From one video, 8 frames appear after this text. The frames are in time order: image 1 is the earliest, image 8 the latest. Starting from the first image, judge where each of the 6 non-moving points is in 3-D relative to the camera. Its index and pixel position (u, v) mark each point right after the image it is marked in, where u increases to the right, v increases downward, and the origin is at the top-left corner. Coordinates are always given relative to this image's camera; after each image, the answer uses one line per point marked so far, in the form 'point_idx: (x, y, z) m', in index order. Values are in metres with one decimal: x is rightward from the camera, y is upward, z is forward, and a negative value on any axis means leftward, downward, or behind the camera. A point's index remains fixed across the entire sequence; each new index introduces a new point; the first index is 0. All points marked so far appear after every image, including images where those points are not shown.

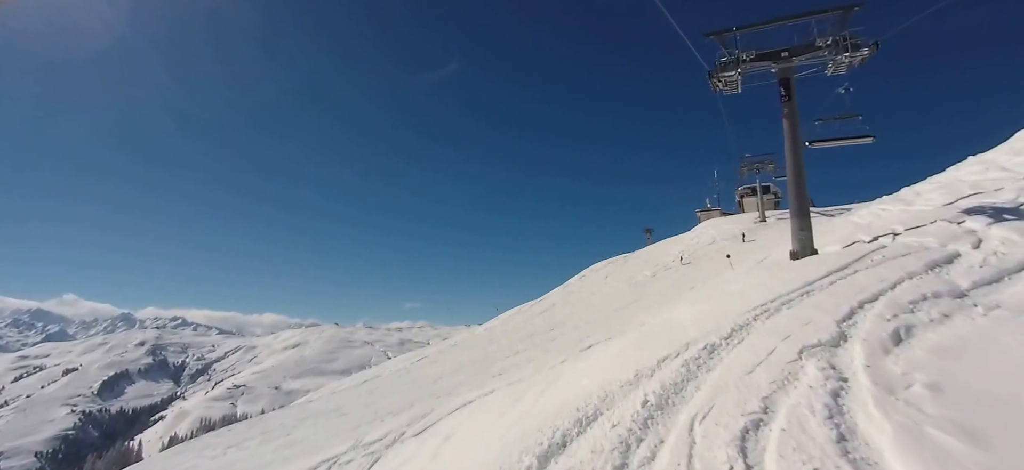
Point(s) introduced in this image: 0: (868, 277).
0: (+4.5, -0.5, +6.1) m
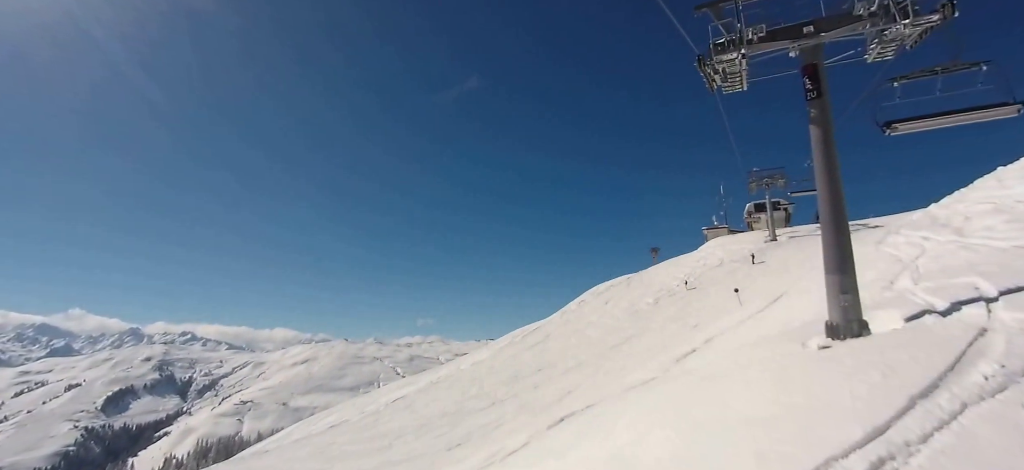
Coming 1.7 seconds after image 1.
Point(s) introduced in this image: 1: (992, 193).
0: (+3.2, -1.3, +3.2) m
1: (+12.4, +1.1, +12.6) m
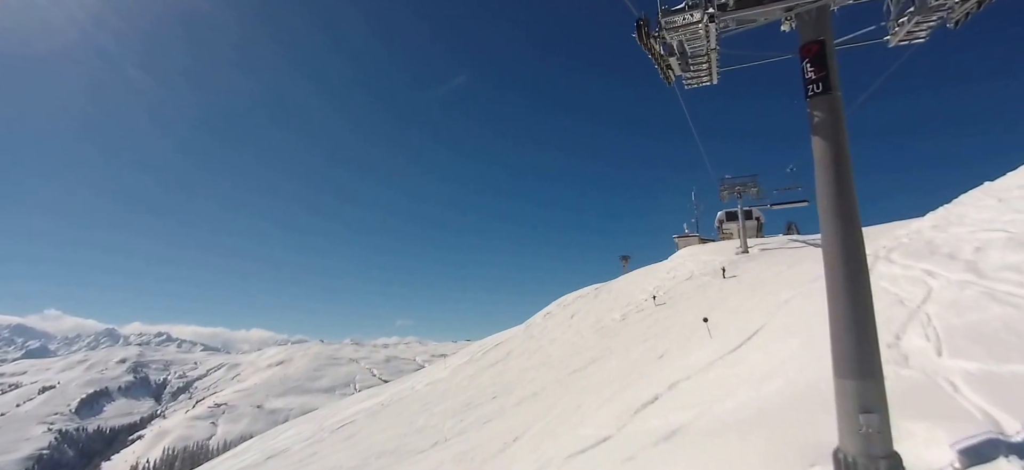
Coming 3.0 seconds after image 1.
0: (+2.0, -1.9, +1.0) m
1: (+10.8, +0.5, +10.8) m
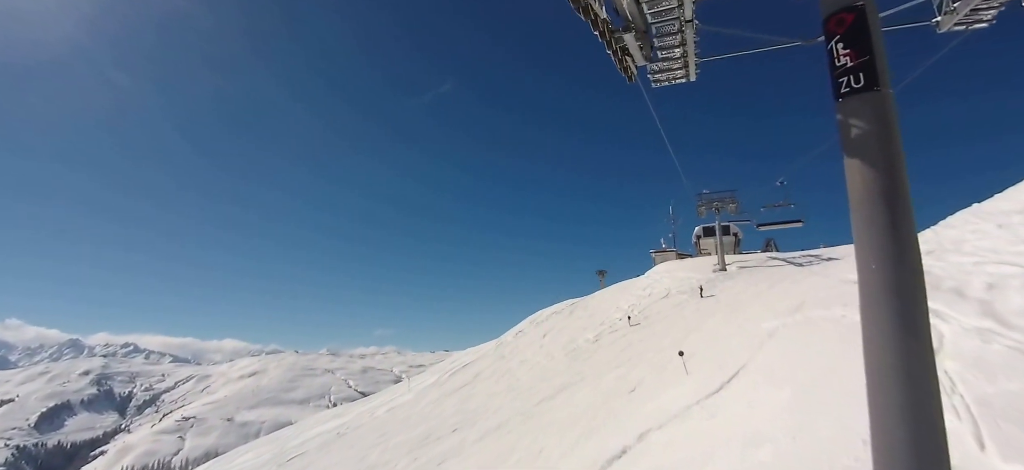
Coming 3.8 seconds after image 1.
0: (+1.3, -2.2, -0.5) m
1: (+9.7, -0.1, +9.7) m
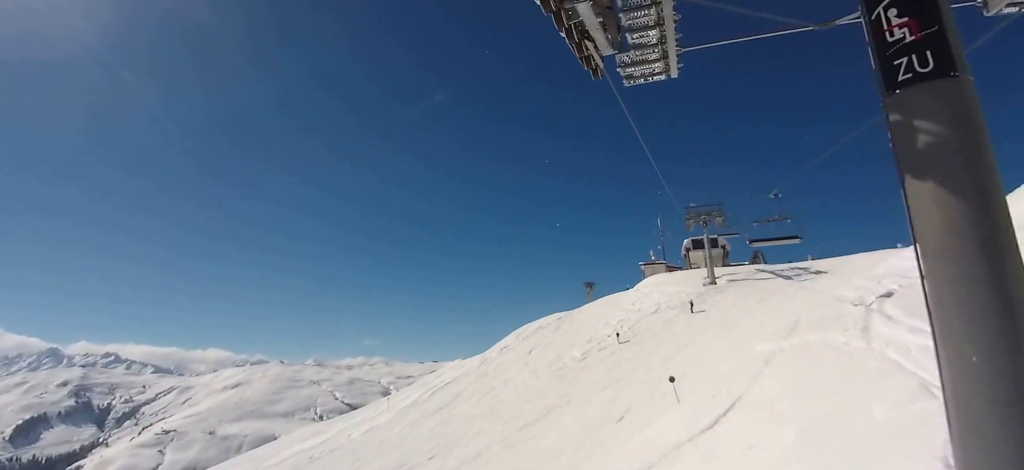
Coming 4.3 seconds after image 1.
0: (+1.0, -2.4, -1.5) m
1: (+9.3, -0.5, +8.9) m
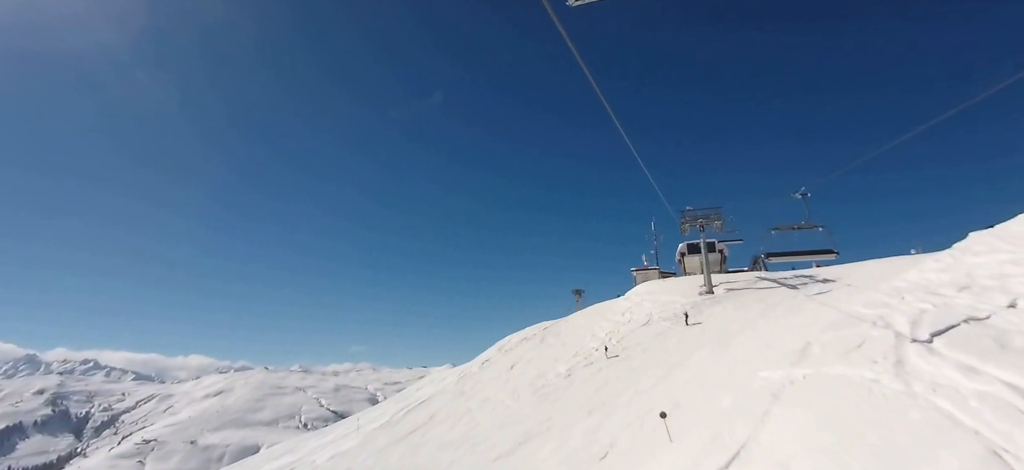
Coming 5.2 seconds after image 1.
0: (+0.6, -2.5, -3.3) m
1: (+8.6, -0.8, +7.3) m
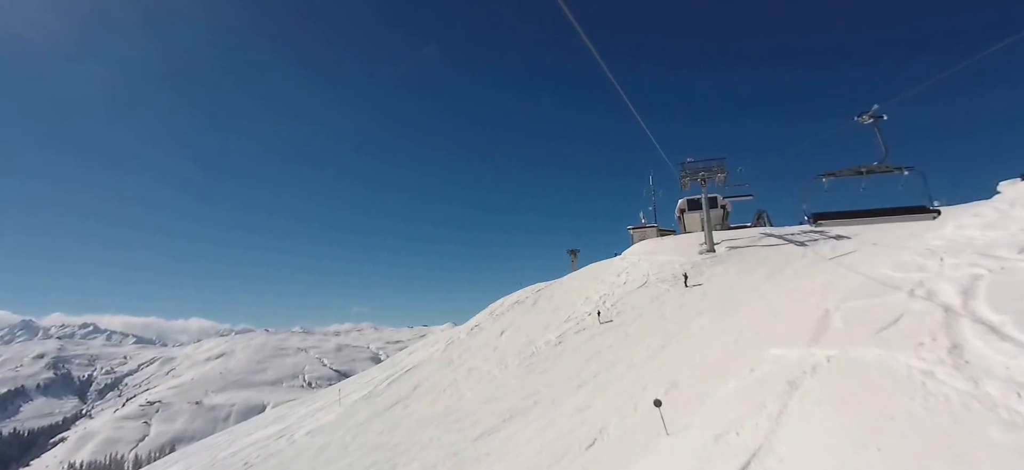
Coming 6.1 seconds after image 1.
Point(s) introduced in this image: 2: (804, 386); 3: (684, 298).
0: (+0.2, -2.8, -5.0) m
1: (+8.1, -0.1, +5.5) m
2: (+4.8, -2.3, +7.7) m
3: (+6.8, -2.6, +19.1) m
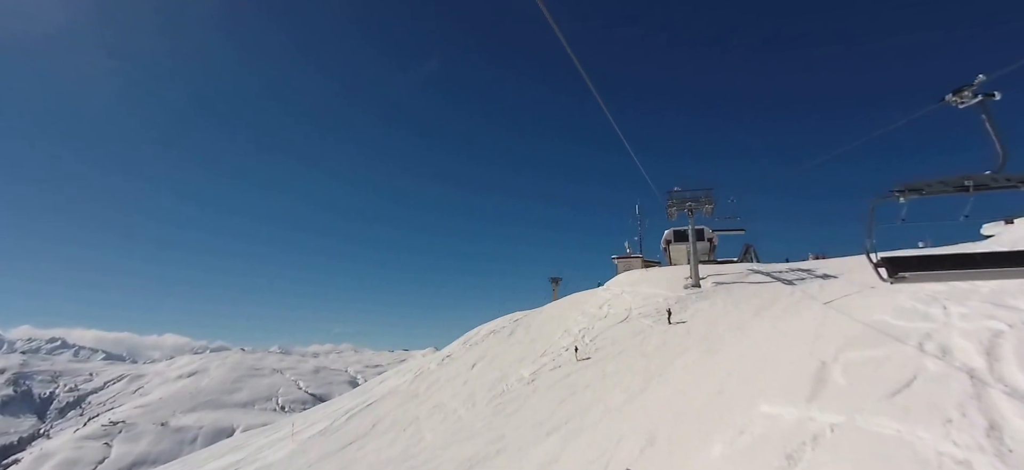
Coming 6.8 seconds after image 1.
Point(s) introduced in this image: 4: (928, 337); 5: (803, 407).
0: (-0.3, -2.6, -6.4) m
1: (+7.4, -0.7, +4.4) m
2: (+4.0, -2.9, +6.4) m
3: (+5.7, -3.8, +17.8) m
4: (+7.7, -1.9, +9.0) m
5: (+4.9, -2.8, +8.0) m
